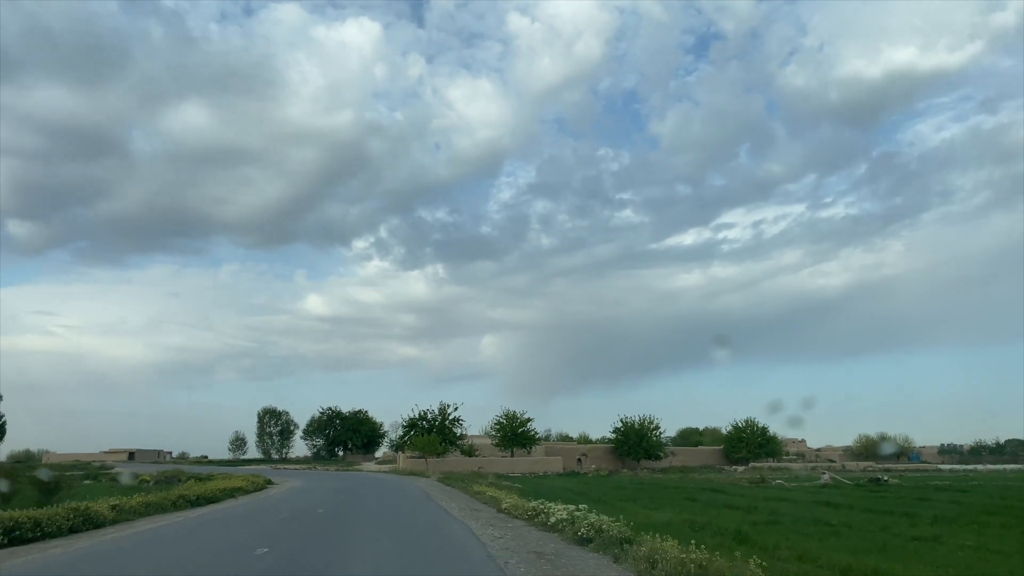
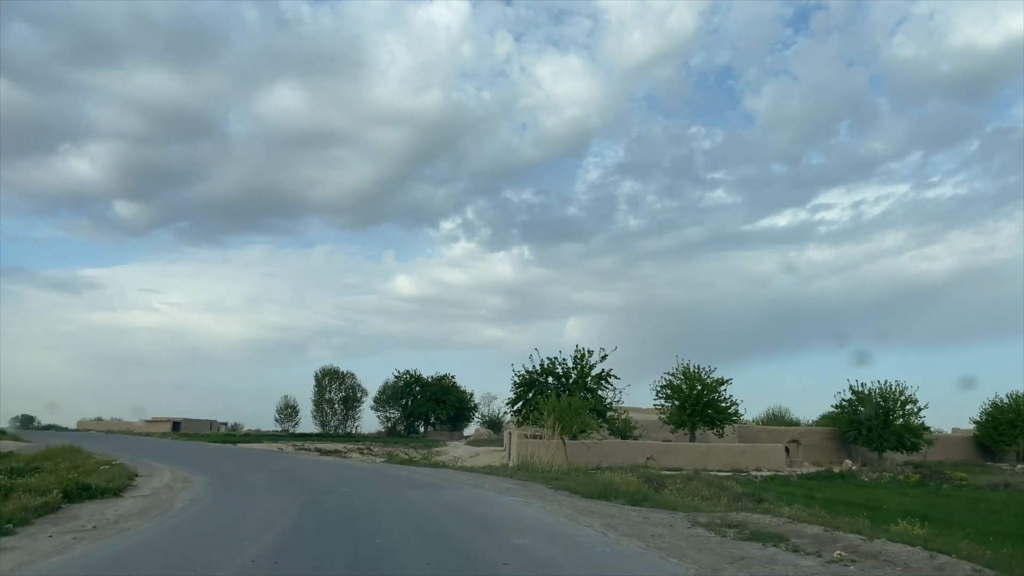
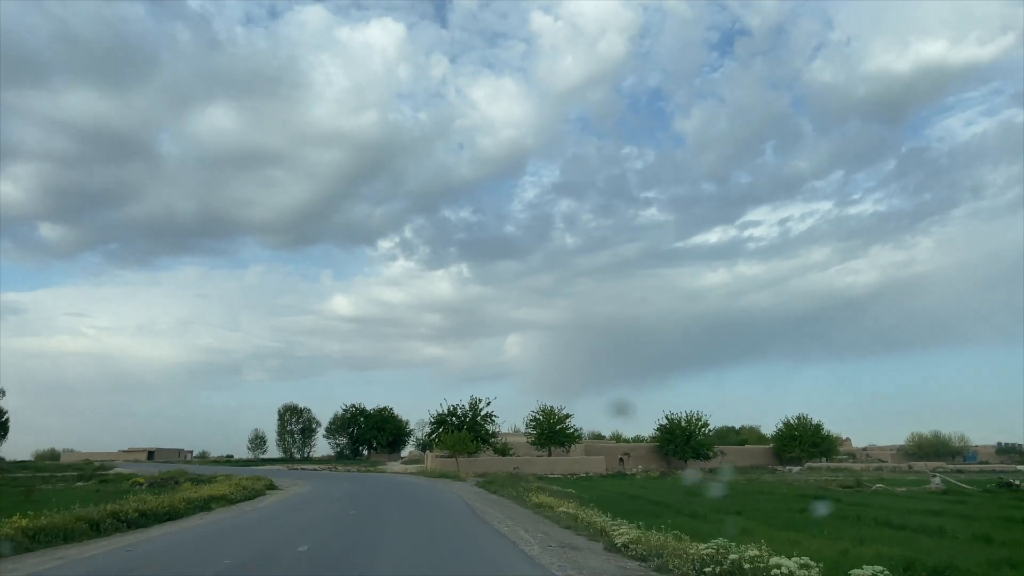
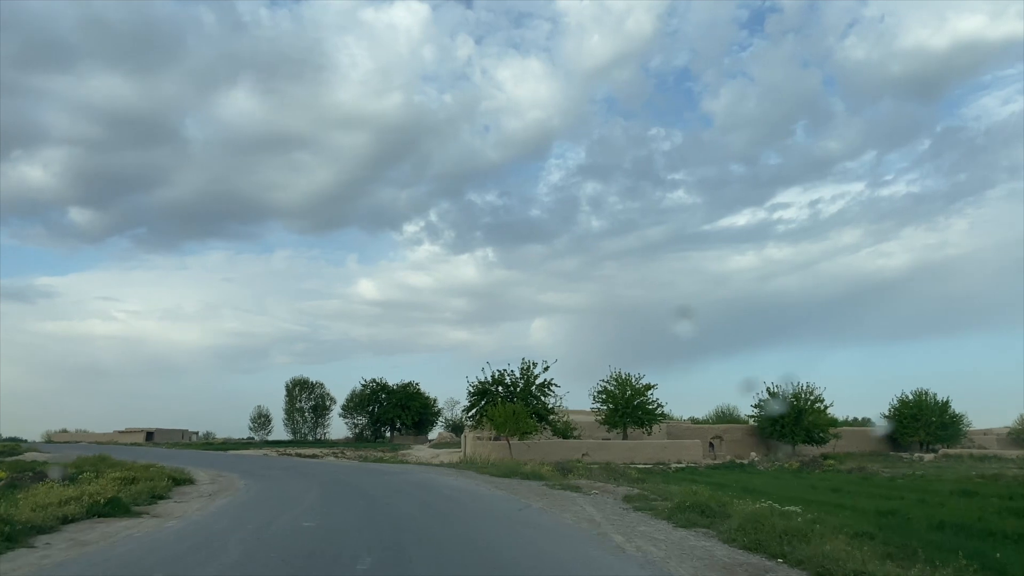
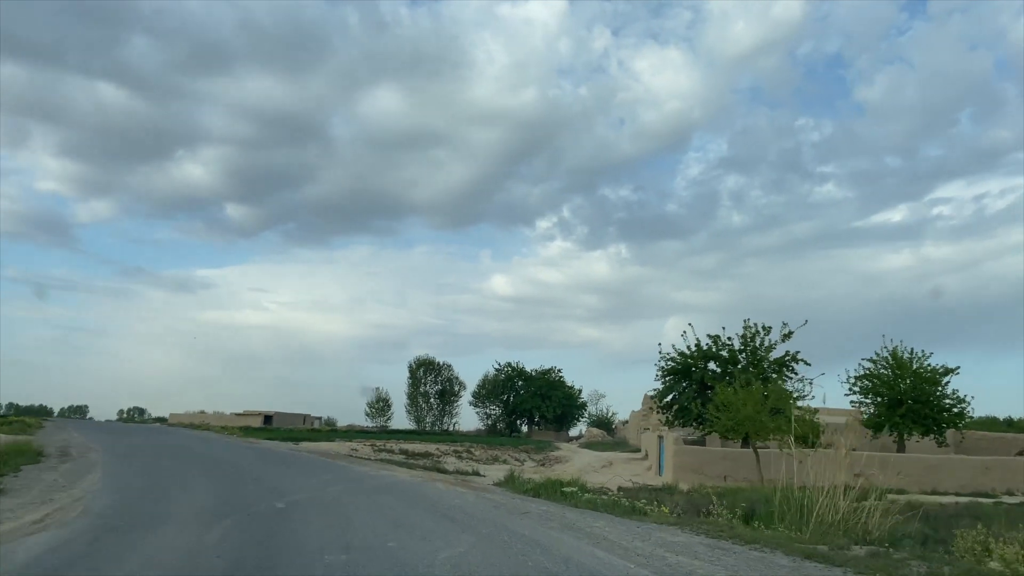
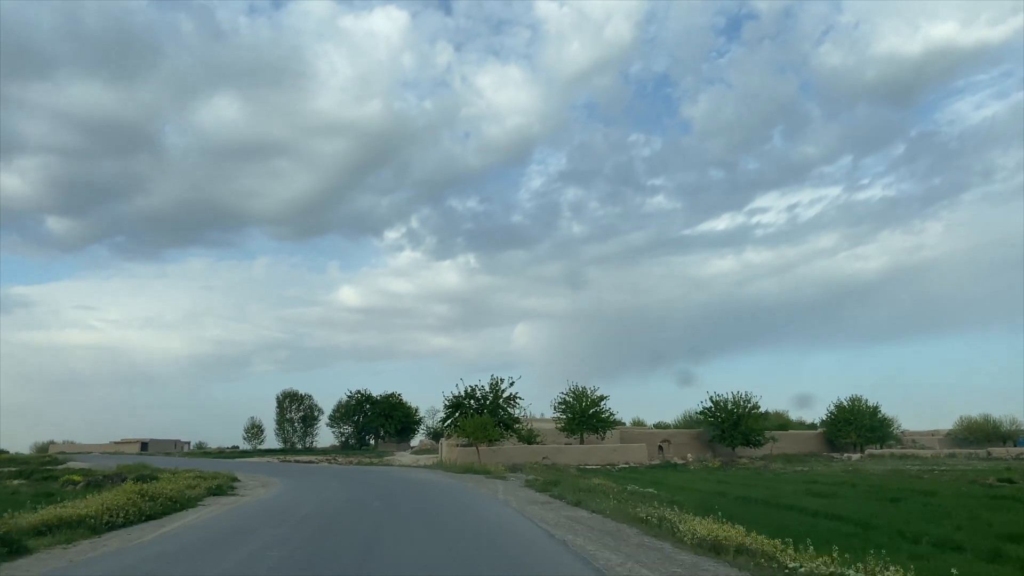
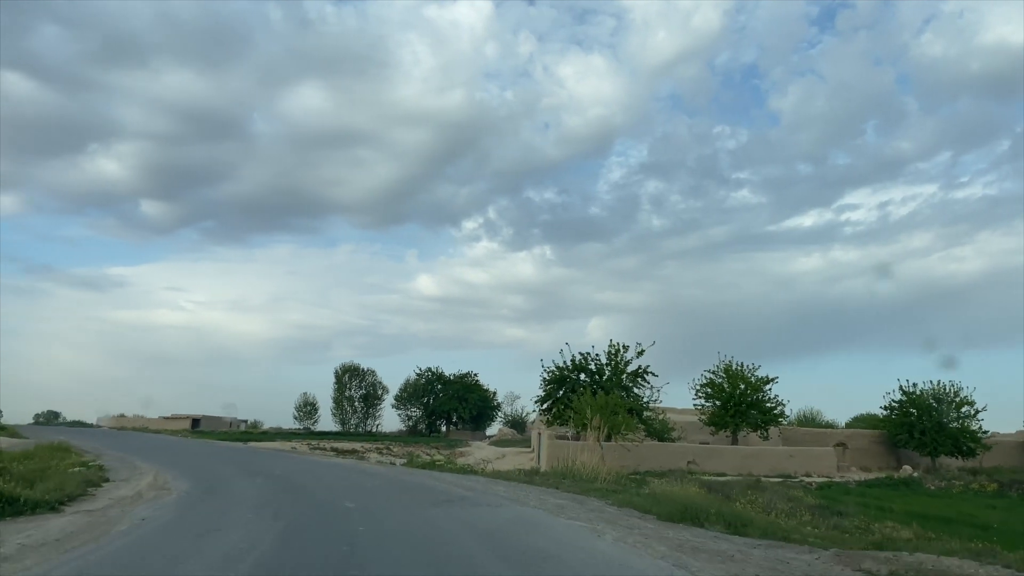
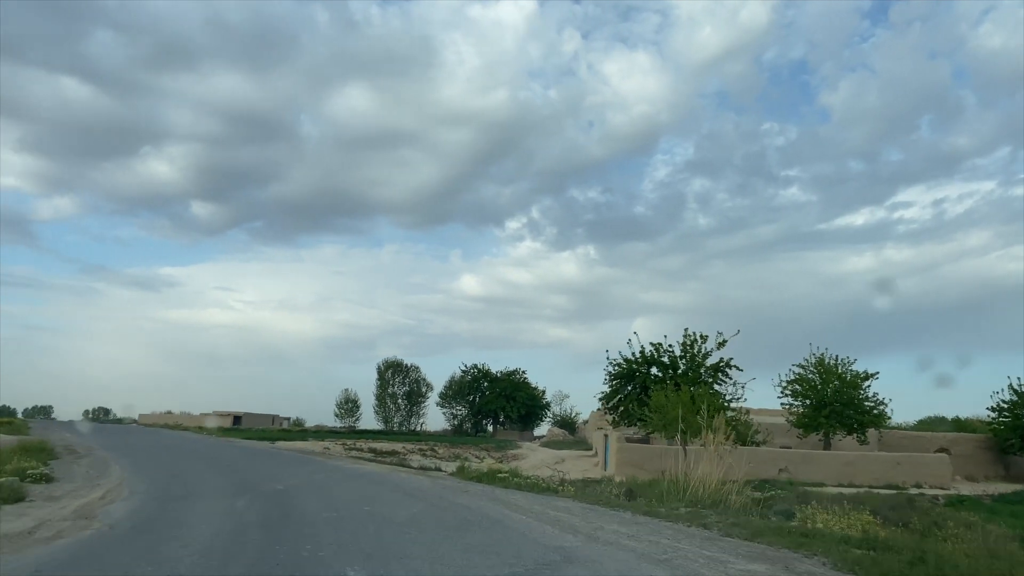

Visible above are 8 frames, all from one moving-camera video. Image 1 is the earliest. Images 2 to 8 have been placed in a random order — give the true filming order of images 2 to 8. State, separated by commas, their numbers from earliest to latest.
3, 6, 4, 2, 7, 8, 5
